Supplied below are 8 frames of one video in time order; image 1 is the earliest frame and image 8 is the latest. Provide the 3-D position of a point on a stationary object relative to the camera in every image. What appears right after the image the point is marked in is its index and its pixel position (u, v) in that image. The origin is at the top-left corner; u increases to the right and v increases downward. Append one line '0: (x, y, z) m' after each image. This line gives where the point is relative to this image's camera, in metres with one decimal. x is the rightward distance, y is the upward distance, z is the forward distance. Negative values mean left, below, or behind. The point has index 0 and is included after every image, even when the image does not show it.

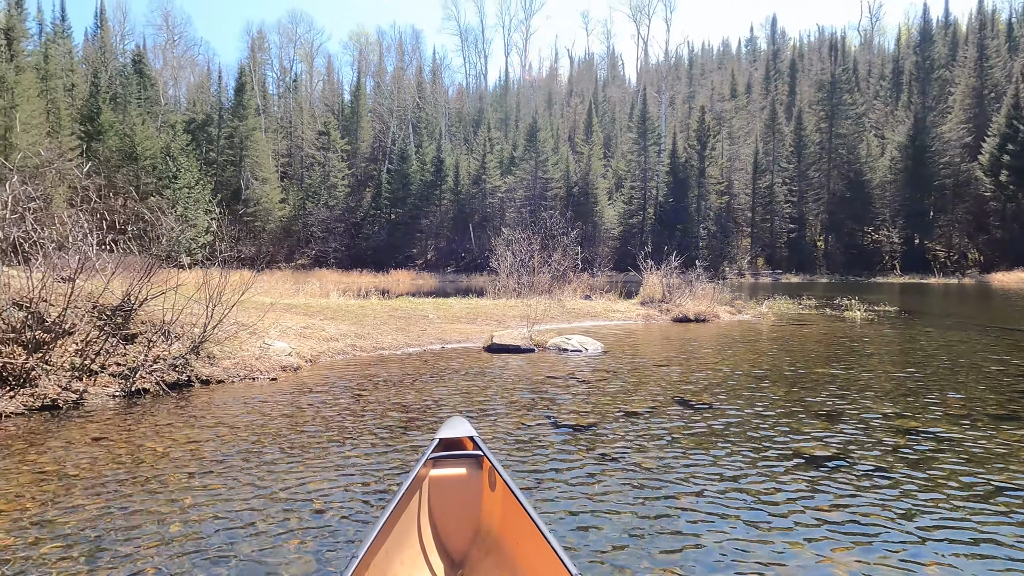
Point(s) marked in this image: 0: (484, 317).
0: (-0.7, -0.8, +14.6) m
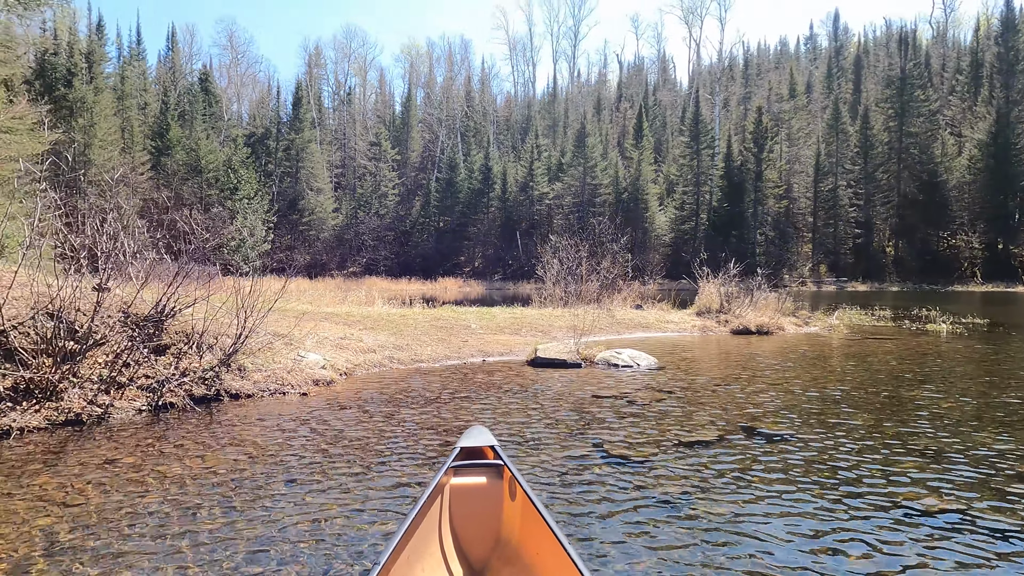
0: (+0.5, -1.1, +13.9) m
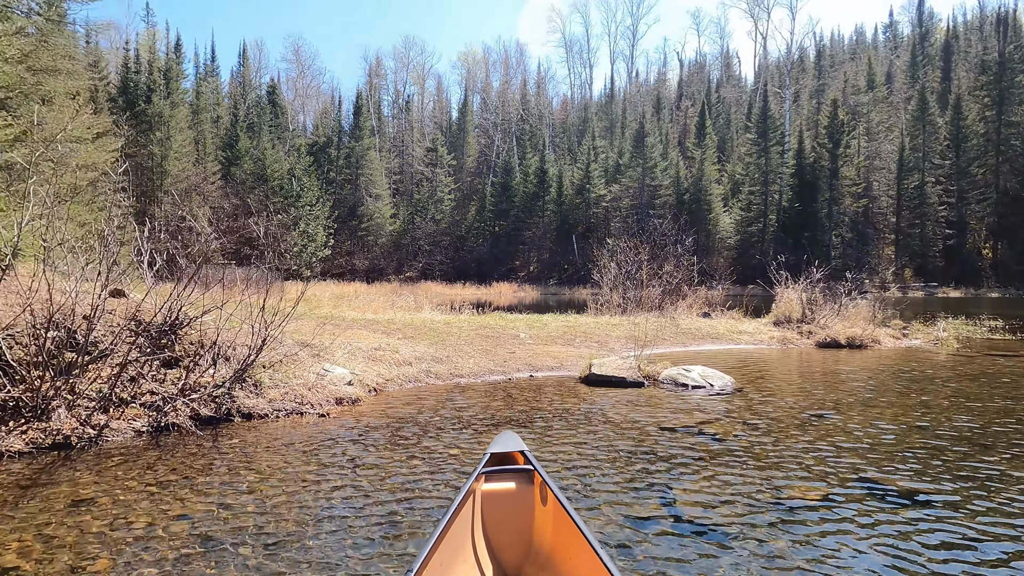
0: (+1.7, -1.2, +12.6) m
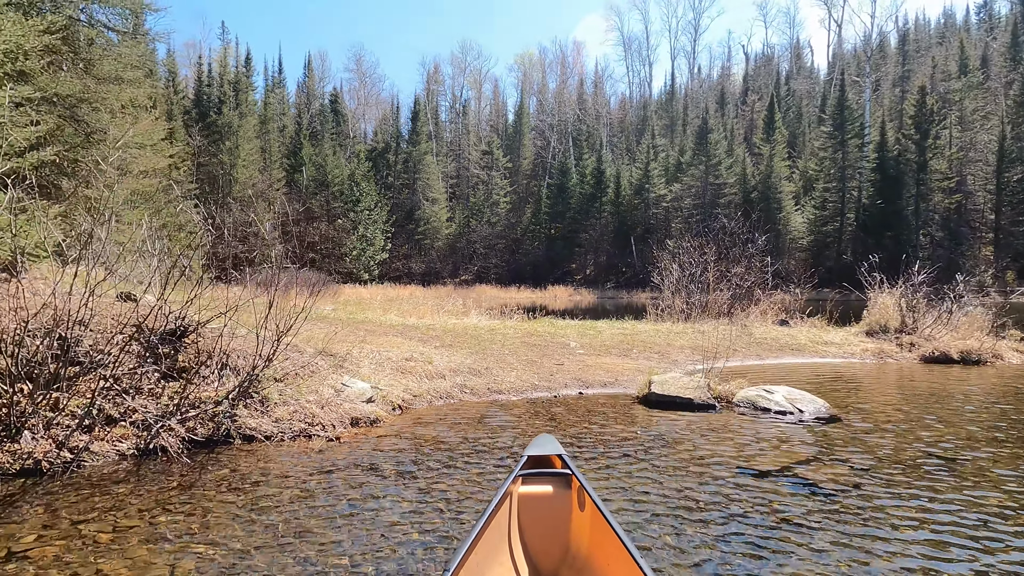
0: (+2.8, -1.3, +11.3) m
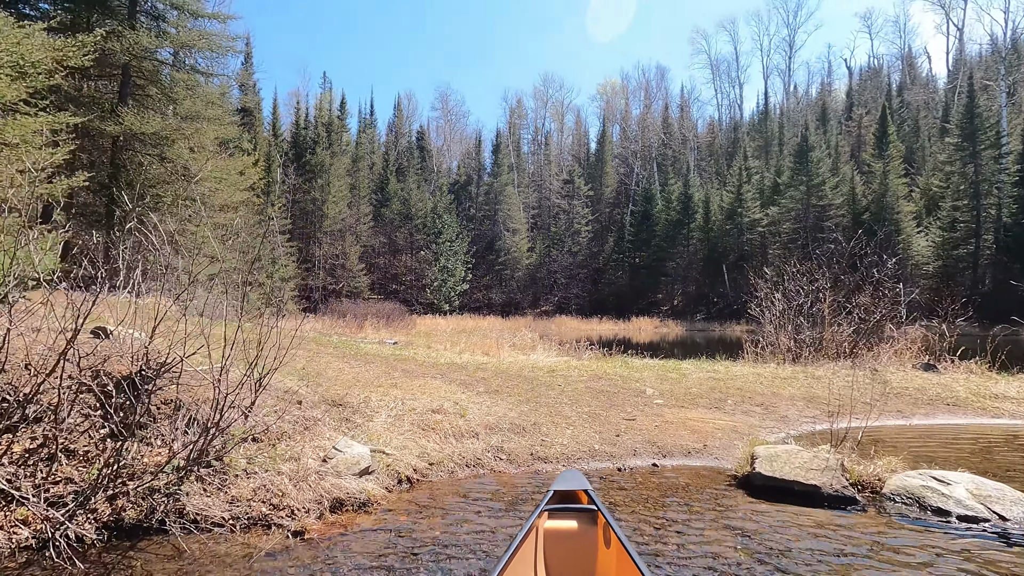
0: (+3.8, -1.9, +9.0) m
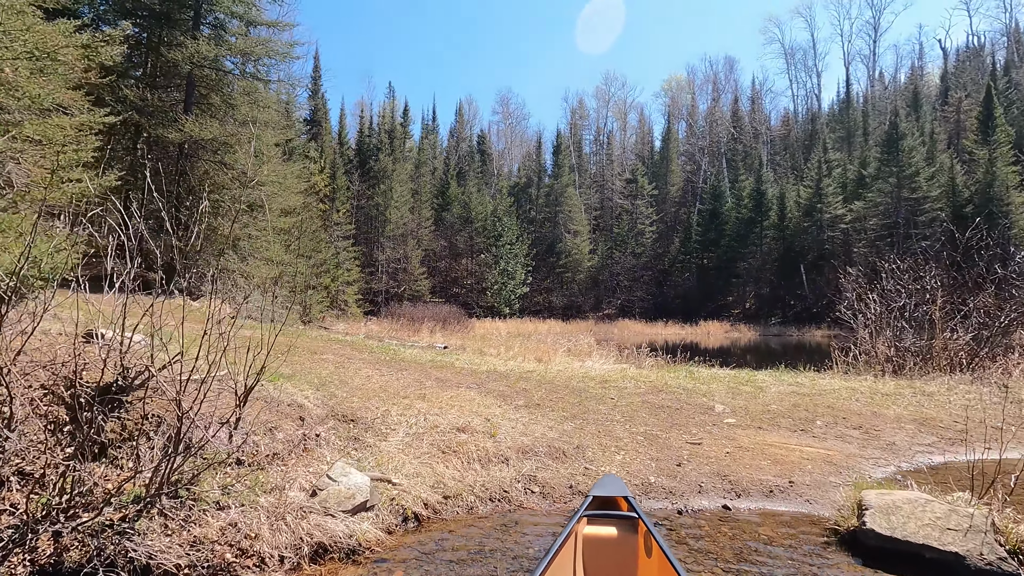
0: (+4.5, -1.8, +7.4) m
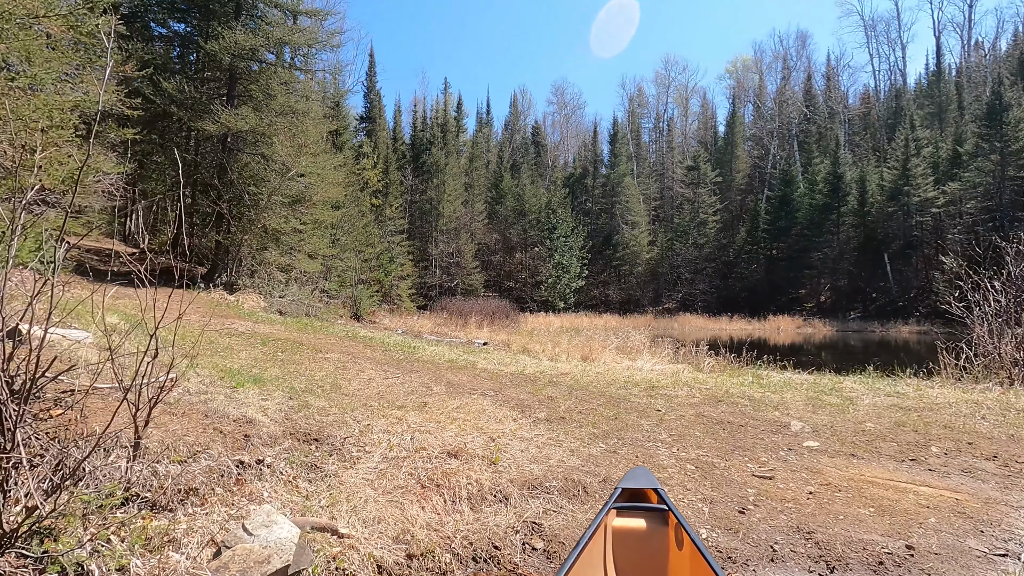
0: (+4.7, -1.7, +5.6) m
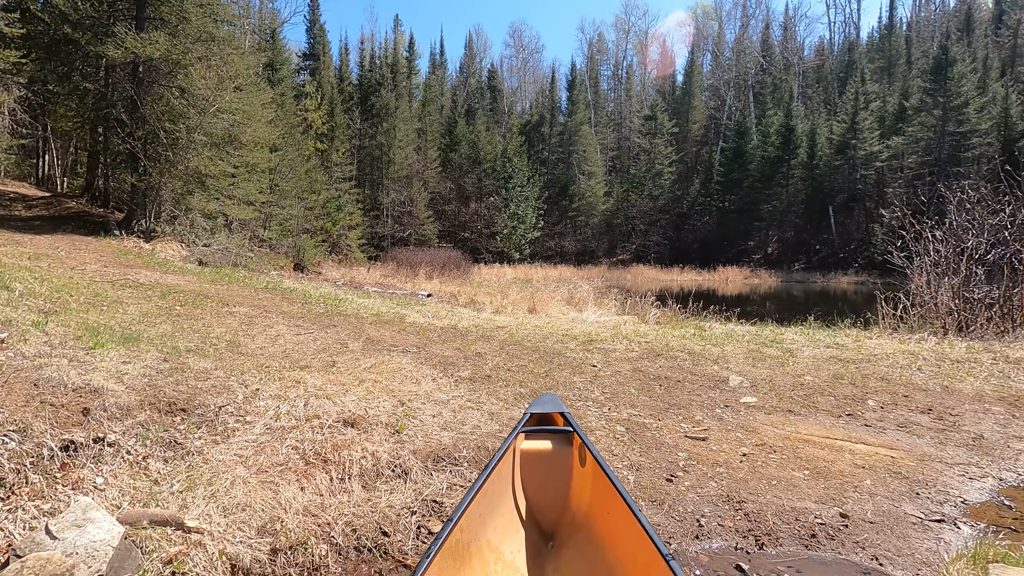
0: (+3.9, -1.1, +5.5) m
